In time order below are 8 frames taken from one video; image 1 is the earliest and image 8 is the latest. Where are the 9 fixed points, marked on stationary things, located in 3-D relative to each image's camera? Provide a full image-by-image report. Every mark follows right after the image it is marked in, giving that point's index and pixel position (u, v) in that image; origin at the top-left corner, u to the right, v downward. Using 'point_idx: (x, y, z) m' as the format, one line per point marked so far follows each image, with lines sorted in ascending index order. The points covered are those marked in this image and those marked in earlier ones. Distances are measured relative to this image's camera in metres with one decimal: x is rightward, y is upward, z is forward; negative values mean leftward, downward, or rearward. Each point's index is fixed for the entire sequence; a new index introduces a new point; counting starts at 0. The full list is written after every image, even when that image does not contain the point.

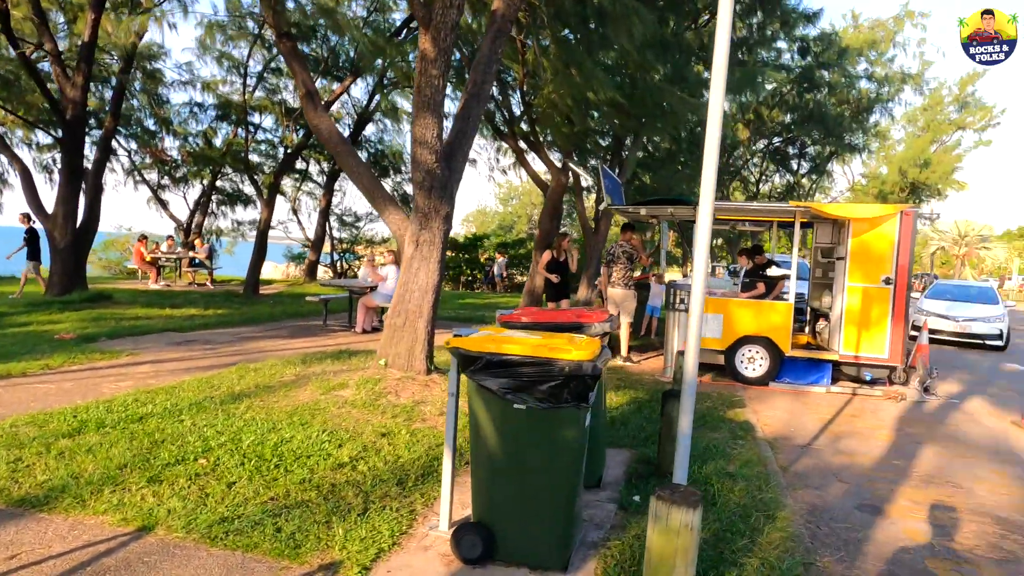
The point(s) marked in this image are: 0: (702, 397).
0: (+2.3, -1.3, +7.9) m
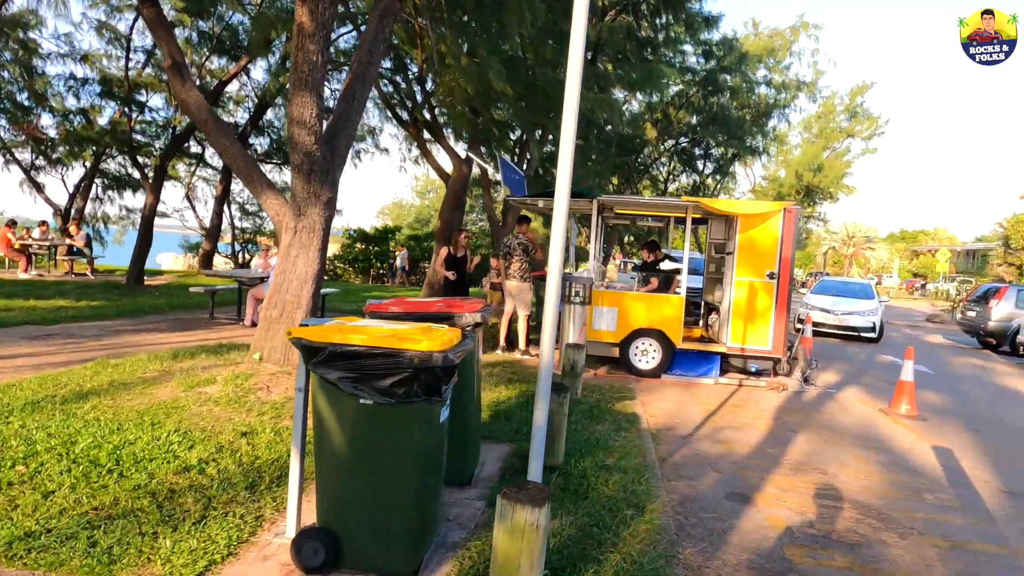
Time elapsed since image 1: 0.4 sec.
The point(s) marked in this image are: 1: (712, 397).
0: (+1.0, -1.2, +7.9) m
1: (+2.6, -1.4, +8.7) m
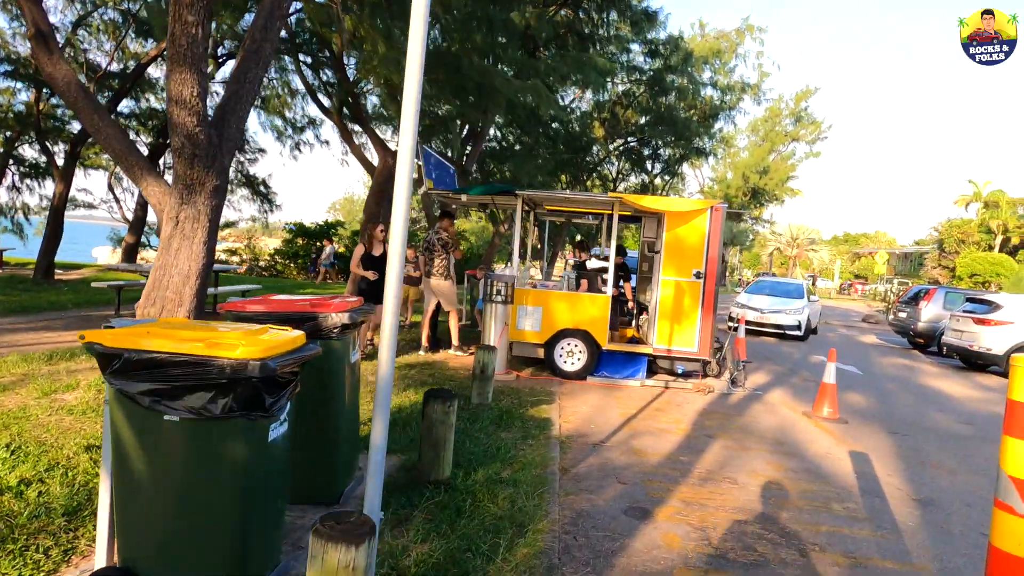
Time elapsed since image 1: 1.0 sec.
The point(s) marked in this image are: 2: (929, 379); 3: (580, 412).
0: (0.0, -1.2, +7.6) m
1: (+1.6, -1.4, +8.4) m
2: (+8.1, -1.8, +12.8) m
3: (+0.7, -1.4, +7.3) m
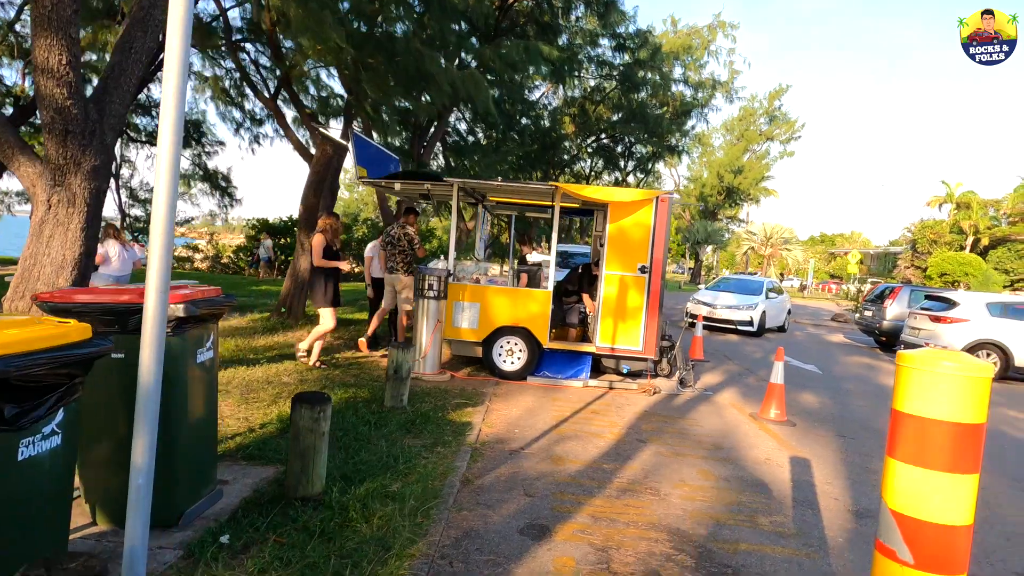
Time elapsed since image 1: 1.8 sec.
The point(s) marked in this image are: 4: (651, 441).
0: (-0.8, -1.2, +7.0) m
1: (+0.7, -1.4, +7.9) m
2: (+7.1, -1.7, +12.5) m
3: (0.0, -1.3, +6.8) m
4: (+1.3, -1.5, +6.3) m
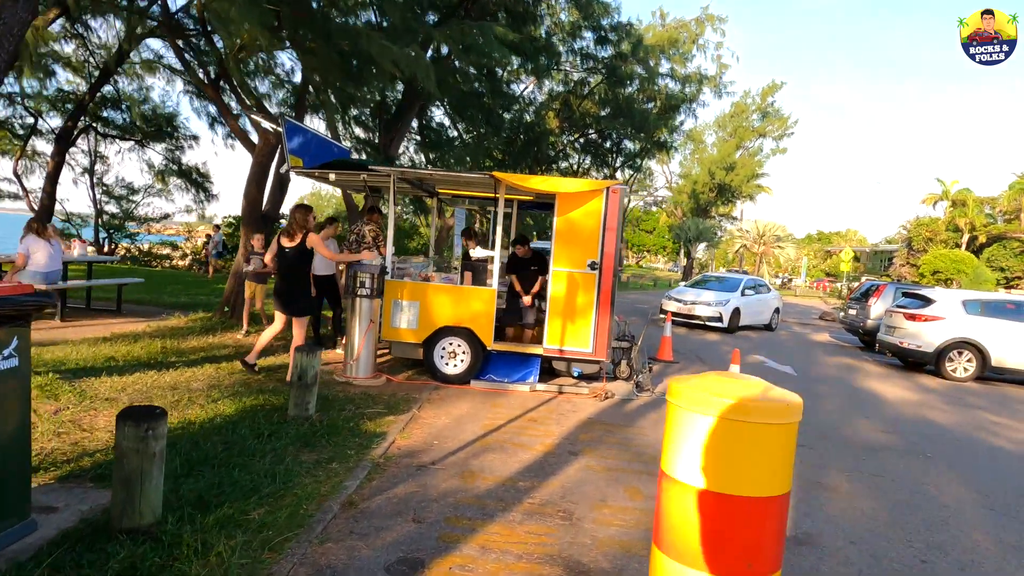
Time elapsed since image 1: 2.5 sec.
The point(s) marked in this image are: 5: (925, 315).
0: (-1.5, -1.1, +6.5) m
1: (0.0, -1.3, +7.4) m
2: (+6.4, -1.7, +12.0) m
3: (-0.7, -1.3, +6.3) m
4: (+0.6, -1.4, +5.7) m
5: (+7.4, -0.5, +11.9) m
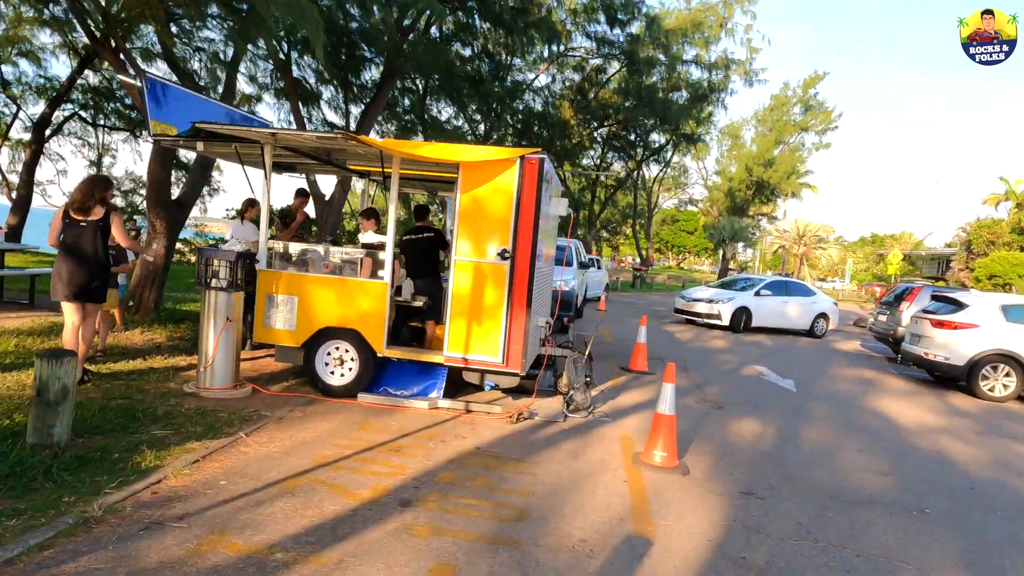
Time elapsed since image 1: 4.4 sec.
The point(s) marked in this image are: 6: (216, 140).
0: (-2.7, -1.0, +5.1) m
1: (-1.1, -1.3, +5.9) m
2: (+5.6, -1.7, +10.0) m
3: (-1.9, -1.2, +4.8) m
4: (-0.6, -1.4, +4.2) m
5: (+6.6, -0.5, +9.9) m
6: (-3.0, +1.5, +6.8) m
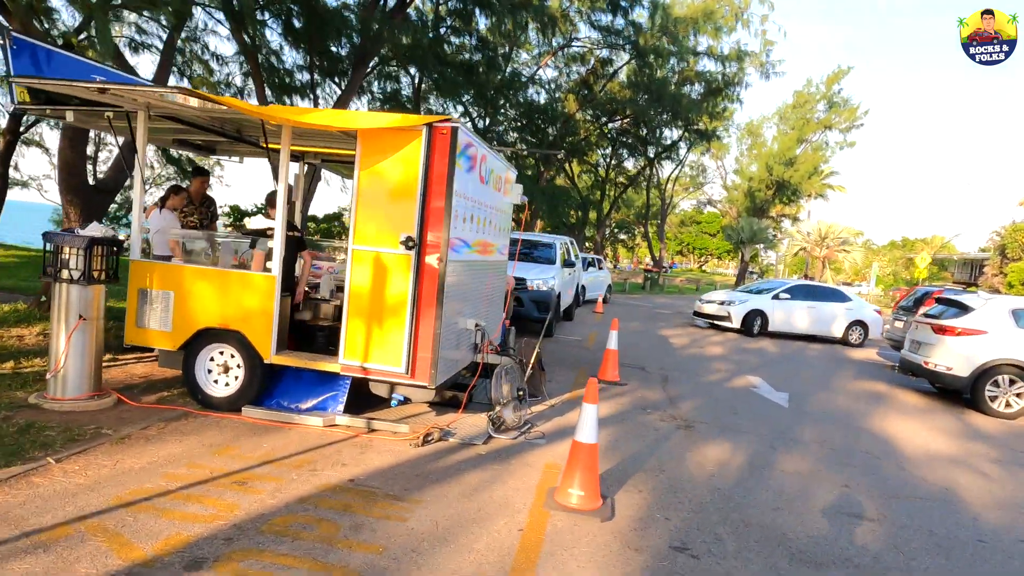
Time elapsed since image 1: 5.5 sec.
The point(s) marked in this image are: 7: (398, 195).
0: (-3.5, -1.0, +4.1) m
1: (-1.8, -1.2, +4.9) m
2: (+5.0, -1.7, +8.8) m
3: (-2.7, -1.1, +3.8) m
4: (-1.4, -1.3, +3.2) m
5: (+6.0, -0.5, +8.6) m
6: (-3.7, +1.6, +5.8) m
7: (-0.9, +0.7, +5.2) m
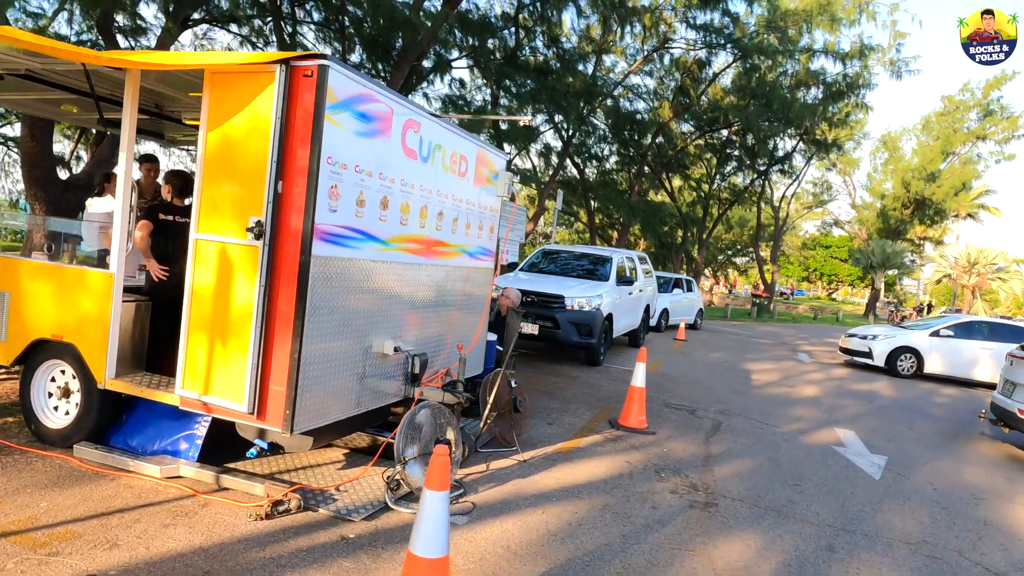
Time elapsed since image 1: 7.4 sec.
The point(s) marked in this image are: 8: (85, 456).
0: (-4.3, -0.9, +3.0) m
1: (-2.5, -1.2, +3.5) m
2: (+4.8, -2.0, +6.1) m
3: (-3.6, -1.1, +2.6) m
4: (-2.4, -1.3, +1.8) m
5: (+5.8, -0.8, +5.8) m
6: (-4.2, +1.6, +4.9) m
7: (-1.5, +0.7, +3.8) m
8: (-2.7, -1.1, +4.2) m
